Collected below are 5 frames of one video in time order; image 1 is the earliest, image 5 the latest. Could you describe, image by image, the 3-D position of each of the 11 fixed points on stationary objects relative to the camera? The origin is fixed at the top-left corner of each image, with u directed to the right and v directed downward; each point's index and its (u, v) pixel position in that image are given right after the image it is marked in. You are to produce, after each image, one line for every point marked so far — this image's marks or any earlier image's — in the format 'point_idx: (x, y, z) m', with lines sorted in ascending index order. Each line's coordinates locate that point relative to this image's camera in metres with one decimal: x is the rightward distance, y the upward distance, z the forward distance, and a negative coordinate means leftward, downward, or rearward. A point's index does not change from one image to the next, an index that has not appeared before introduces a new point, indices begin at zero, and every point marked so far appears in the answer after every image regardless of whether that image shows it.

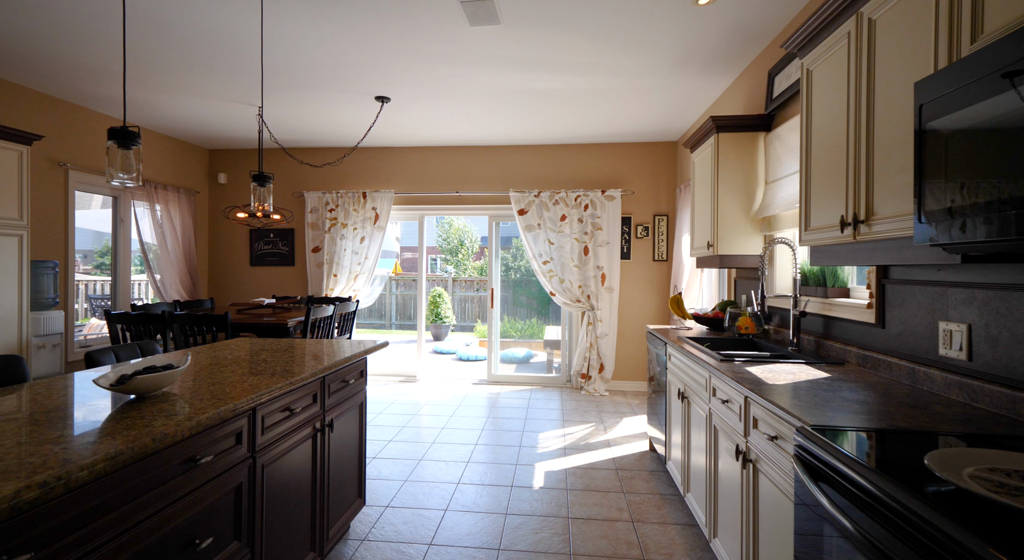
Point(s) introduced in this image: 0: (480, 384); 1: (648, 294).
0: (-0.3, -1.1, +5.3) m
1: (+1.3, -0.1, +5.0) m
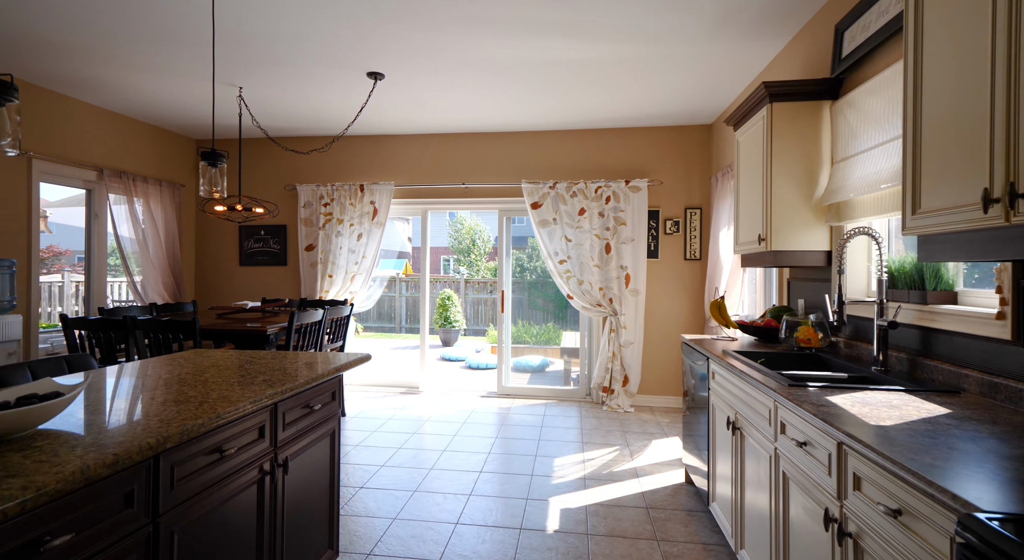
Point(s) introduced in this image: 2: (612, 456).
0: (-0.2, -1.1, +4.8) m
1: (+1.4, -0.1, +4.5) m
2: (+0.6, -1.1, +3.3) m
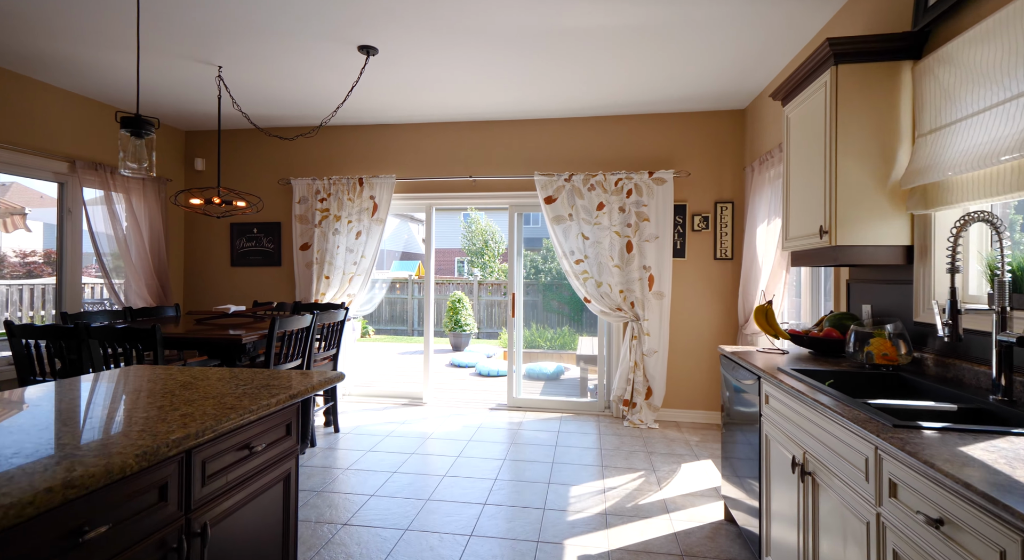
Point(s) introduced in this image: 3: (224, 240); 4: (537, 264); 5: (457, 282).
0: (-0.1, -1.1, +4.4) m
1: (+1.5, -0.2, +4.0) m
2: (+0.7, -1.1, +2.9) m
3: (-2.7, +0.4, +5.0) m
4: (+0.2, +0.1, +4.4) m
5: (-0.9, 0.0, +8.7) m
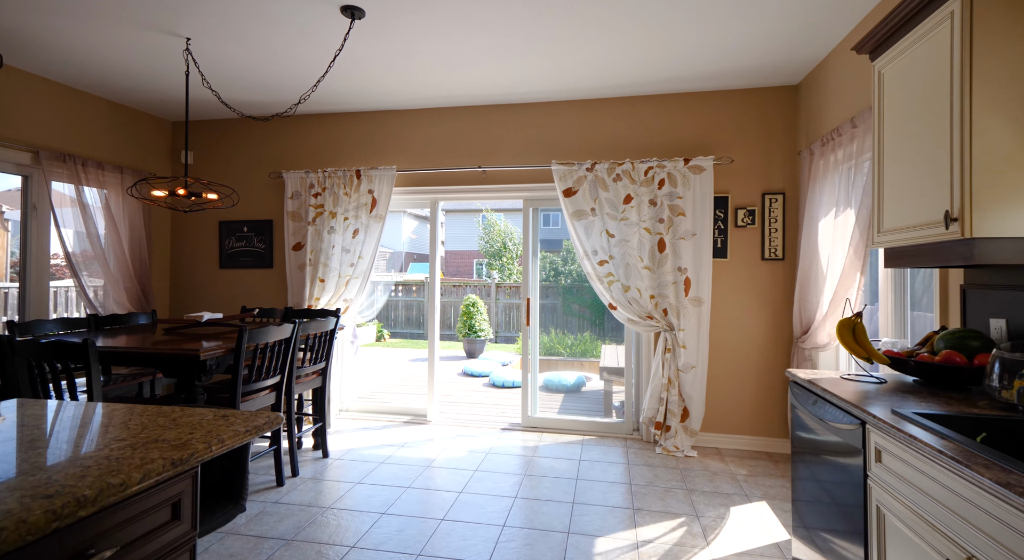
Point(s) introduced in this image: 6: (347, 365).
0: (0.0, -1.1, +3.9) m
1: (+1.6, -0.2, +3.4) m
2: (+0.7, -1.1, +2.3) m
3: (-2.5, +0.3, +4.6) m
4: (+0.3, +0.1, +3.9) m
5: (-0.6, -0.1, +8.3) m
6: (-1.4, -0.7, +4.4) m
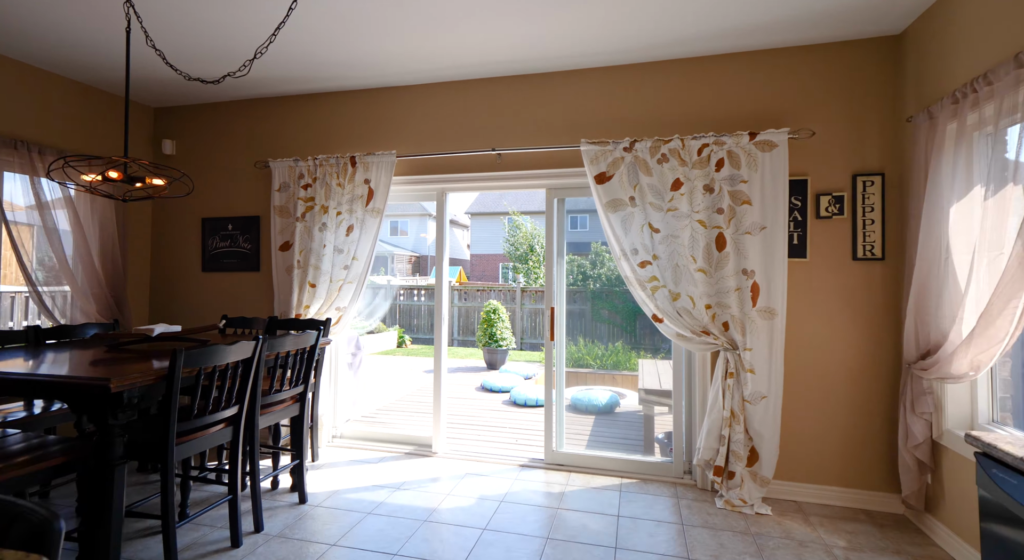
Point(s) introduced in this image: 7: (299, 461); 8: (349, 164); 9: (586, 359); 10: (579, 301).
0: (+0.1, -1.1, +3.2) m
1: (+1.7, -0.2, +2.7) m
2: (+0.8, -1.1, +1.6) m
3: (-2.4, +0.3, +4.0) m
4: (+0.4, +0.1, +3.2) m
5: (-0.3, -0.2, +7.6) m
6: (-1.2, -0.7, +3.8) m
7: (-1.1, -0.9, +2.8) m
8: (-1.1, +0.8, +3.5) m
9: (+0.4, -0.6, +3.2) m
10: (+0.4, -0.2, +3.2) m
